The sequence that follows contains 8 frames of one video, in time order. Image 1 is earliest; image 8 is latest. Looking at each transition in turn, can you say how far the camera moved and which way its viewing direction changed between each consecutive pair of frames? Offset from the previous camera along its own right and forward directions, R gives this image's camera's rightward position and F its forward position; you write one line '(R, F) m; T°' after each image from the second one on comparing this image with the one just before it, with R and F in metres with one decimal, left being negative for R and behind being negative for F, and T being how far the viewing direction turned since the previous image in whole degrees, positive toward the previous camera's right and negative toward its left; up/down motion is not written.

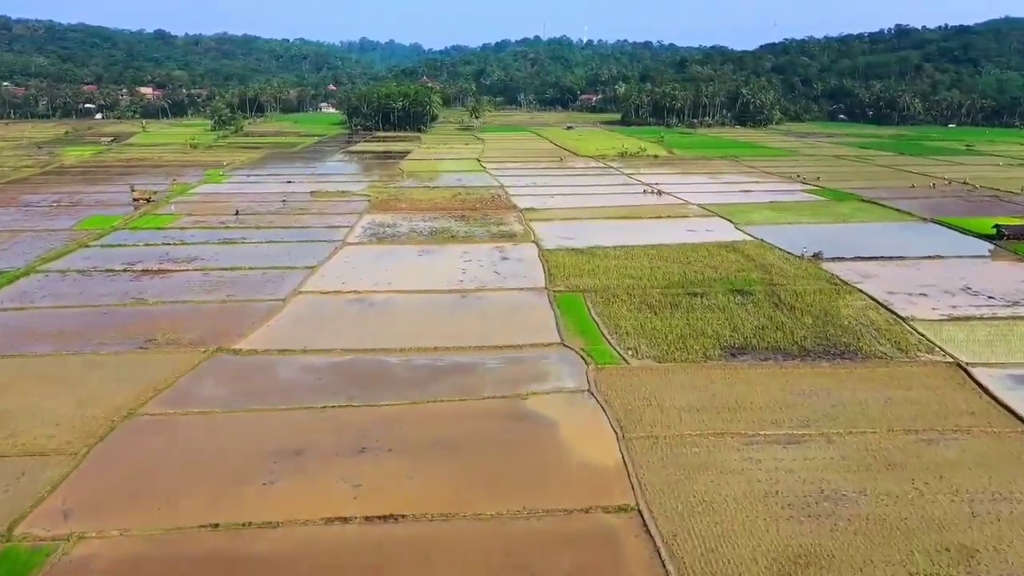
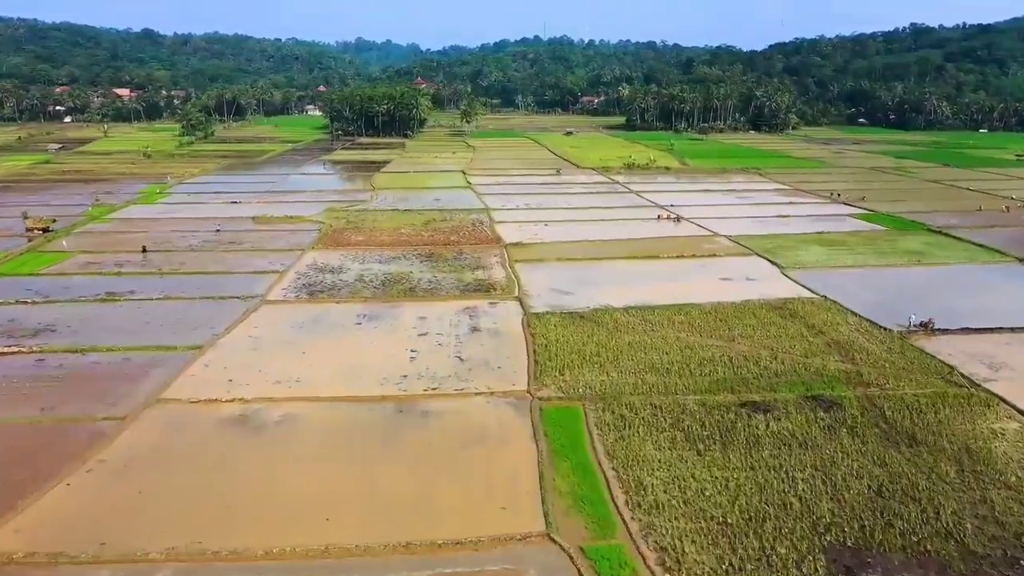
(+0.7, +7.6) m; 0°
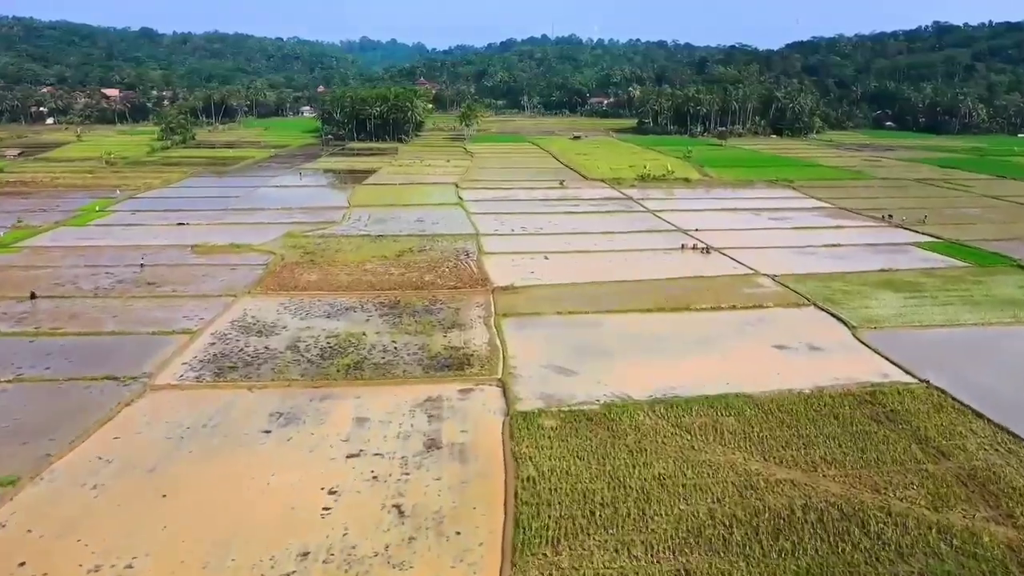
(+0.6, +6.2) m; -1°
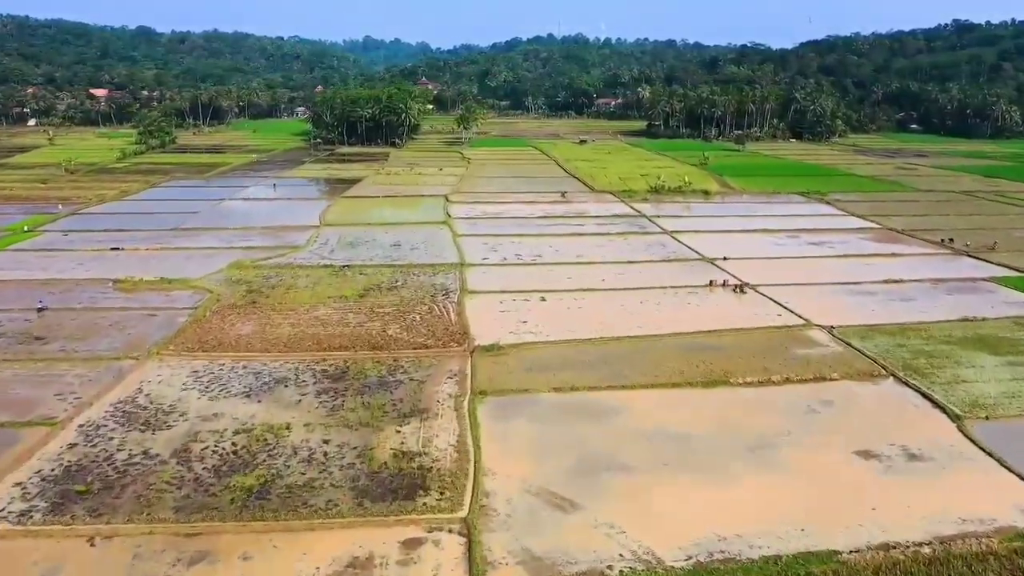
(+0.5, +5.3) m; 0°
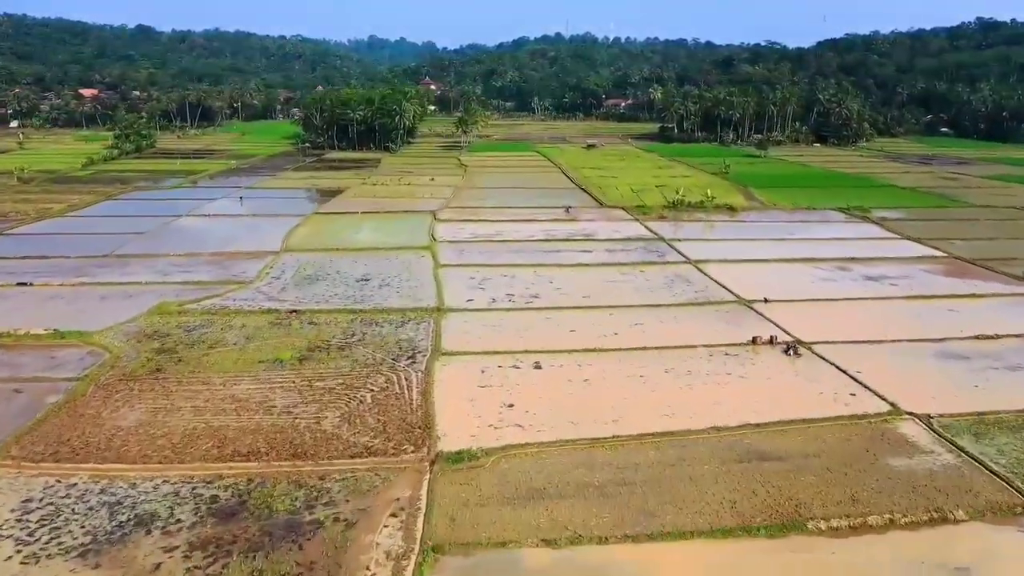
(+0.5, +5.3) m; -1°
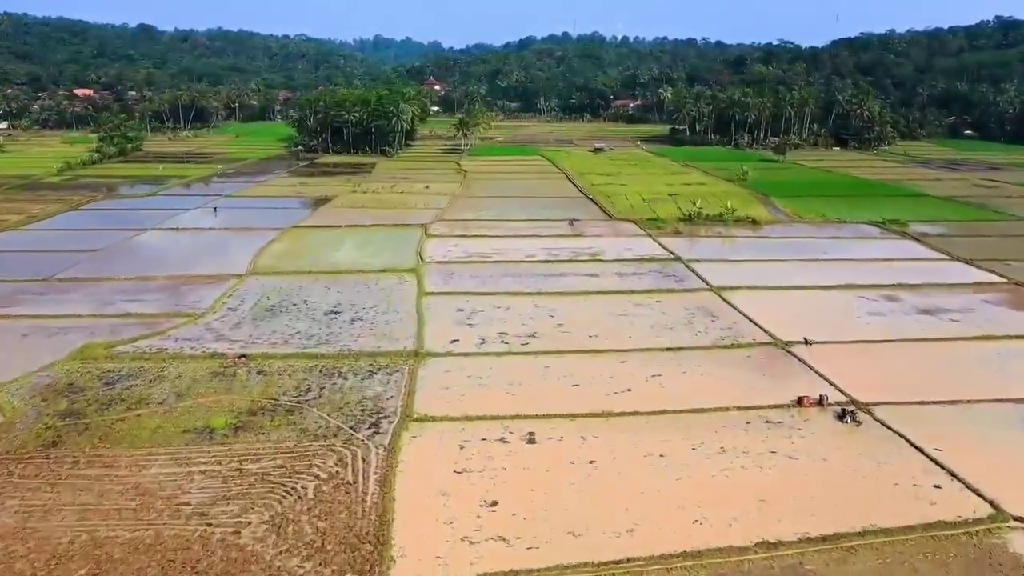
(+0.3, +3.5) m; -1°
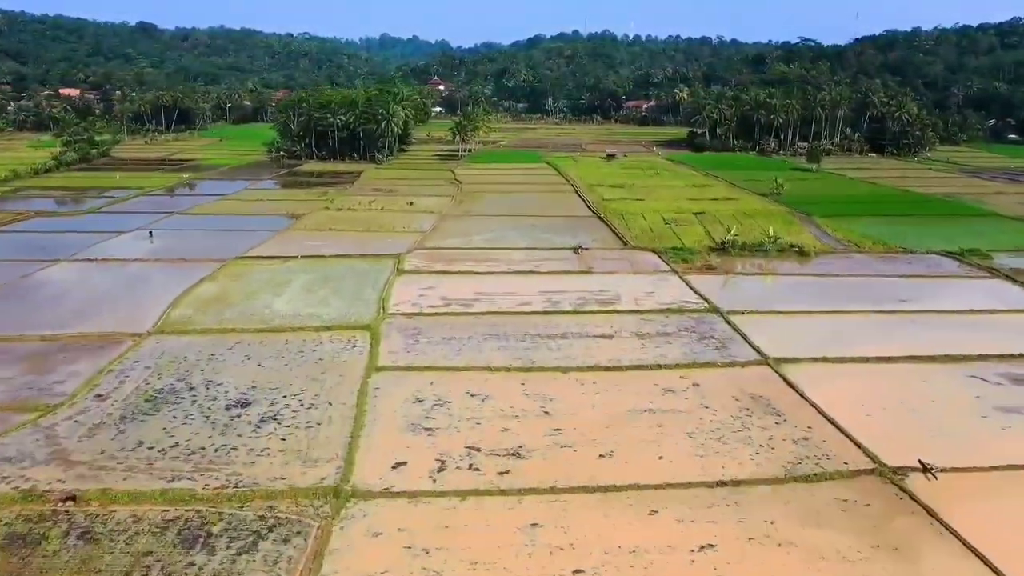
(+0.6, +6.2) m; -1°
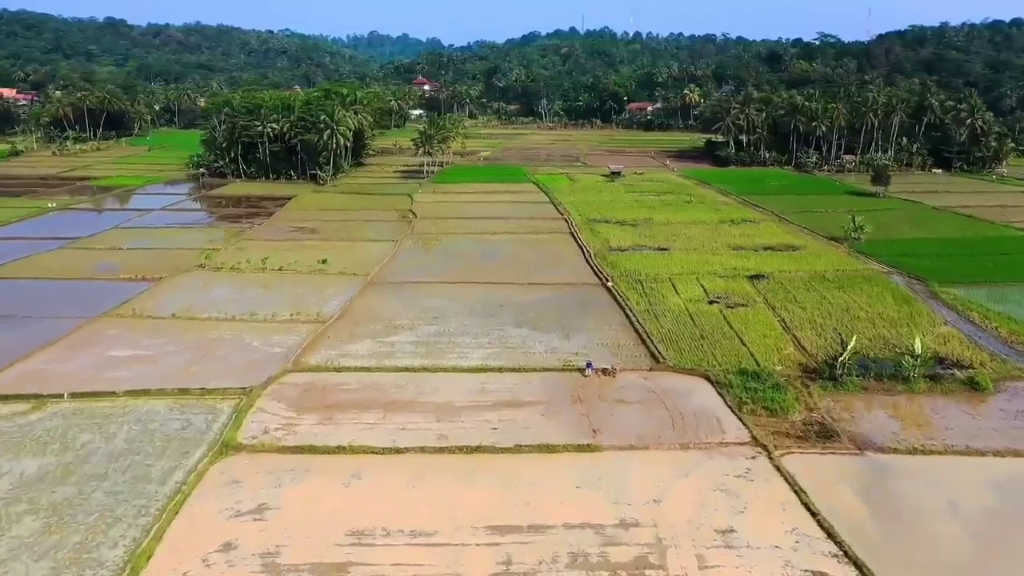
(+1.1, +12.5) m; 0°
